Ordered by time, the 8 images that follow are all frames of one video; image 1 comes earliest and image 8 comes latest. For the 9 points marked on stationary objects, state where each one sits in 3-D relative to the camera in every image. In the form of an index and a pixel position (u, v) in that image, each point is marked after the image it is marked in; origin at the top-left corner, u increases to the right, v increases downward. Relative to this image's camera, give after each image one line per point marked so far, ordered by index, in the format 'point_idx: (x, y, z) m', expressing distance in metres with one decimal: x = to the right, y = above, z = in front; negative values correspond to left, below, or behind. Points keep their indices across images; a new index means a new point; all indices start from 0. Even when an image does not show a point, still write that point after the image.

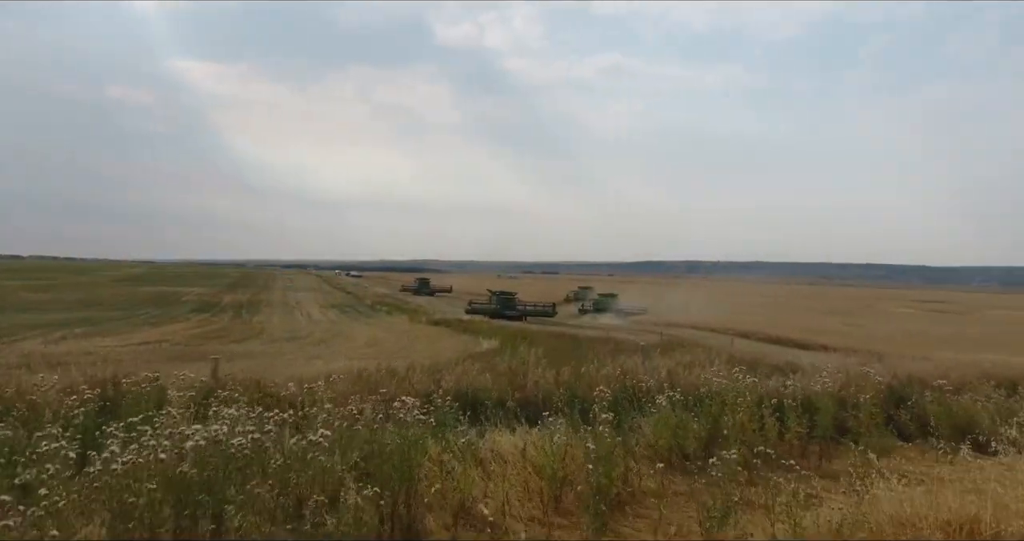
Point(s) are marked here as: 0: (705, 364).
0: (+3.8, -1.9, +14.2) m
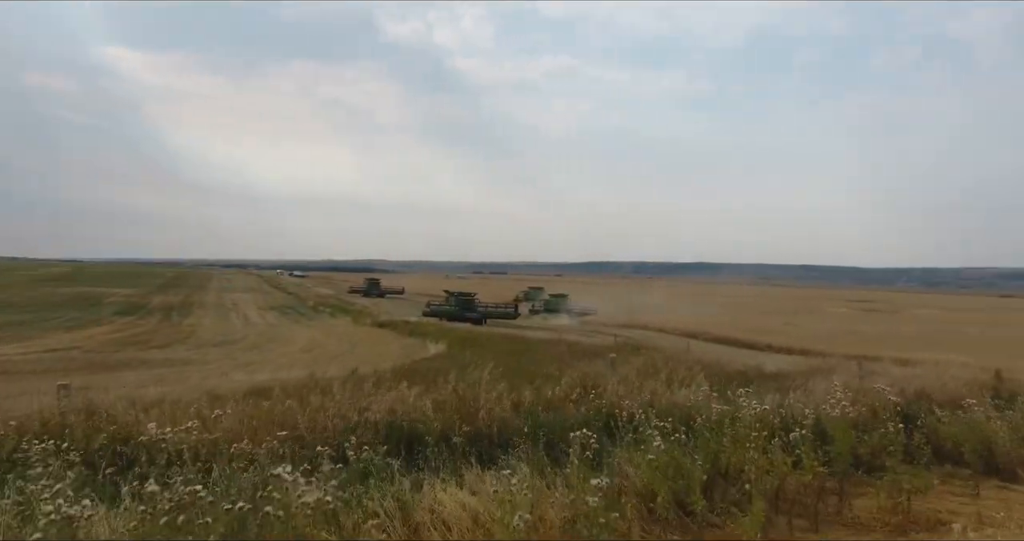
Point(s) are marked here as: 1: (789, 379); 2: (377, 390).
0: (+2.9, -1.9, +12.6) m
1: (+5.8, -2.3, +14.9) m
2: (-1.5, -1.4, +8.2) m
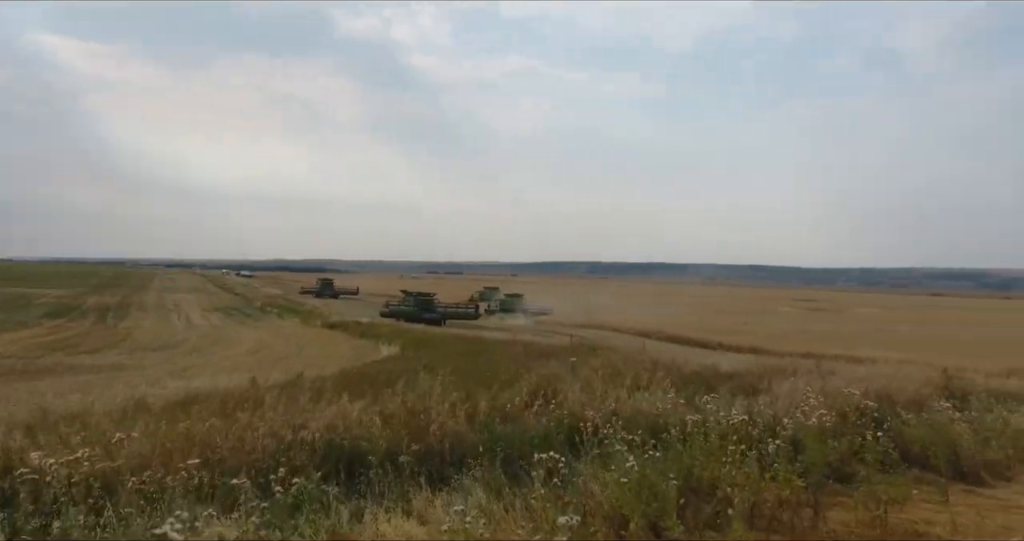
0: (+2.1, -1.9, +12.2) m
1: (+4.8, -2.3, +14.6) m
2: (-2.0, -1.4, +7.4) m
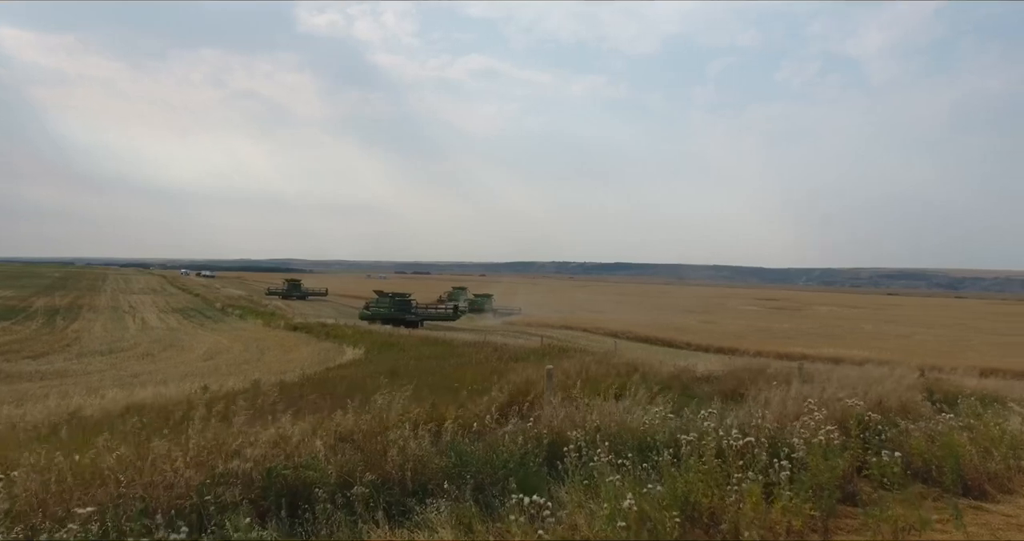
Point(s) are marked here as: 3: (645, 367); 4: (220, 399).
0: (+1.6, -1.9, +11.5) m
1: (+4.2, -2.3, +14.0) m
2: (-2.3, -1.4, +6.5) m
3: (+3.4, -2.5, +18.4) m
4: (-5.7, -2.5, +13.7) m
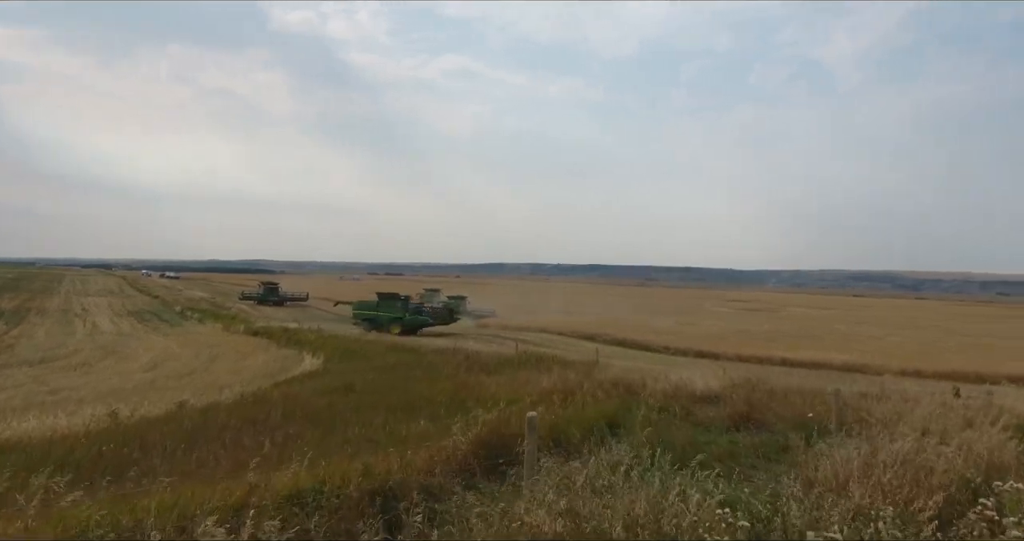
0: (+1.3, -1.9, +9.0) m
1: (+3.8, -2.3, +11.6) m
2: (-2.5, -1.4, +3.9) m
3: (+2.8, -2.5, +15.9) m
4: (-6.1, -2.5, +10.9) m
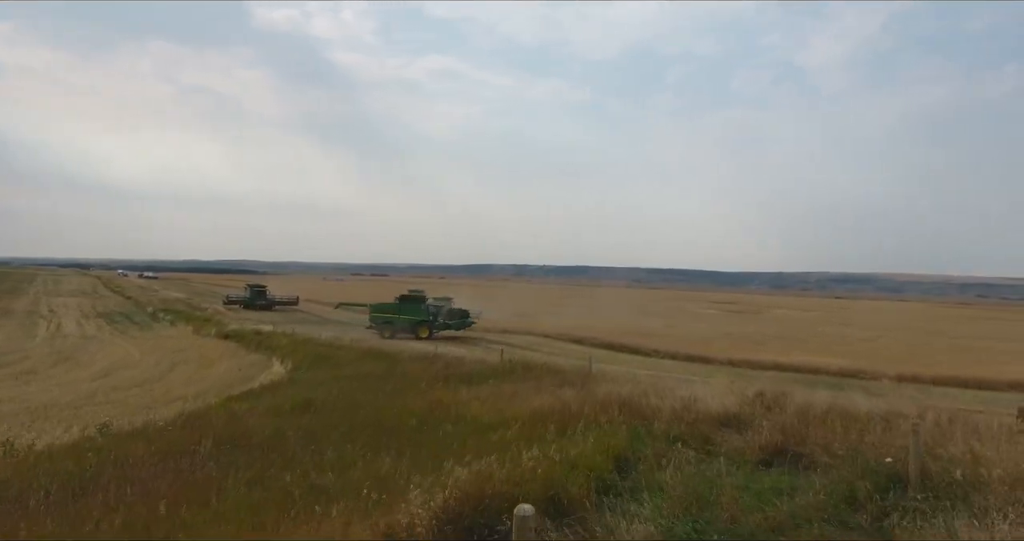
0: (+1.1, -1.9, +6.7) m
1: (+3.5, -2.3, +9.4) m
2: (-2.6, -1.3, +1.5) m
3: (+2.5, -2.5, +13.6) m
4: (-6.4, -2.4, +8.5) m
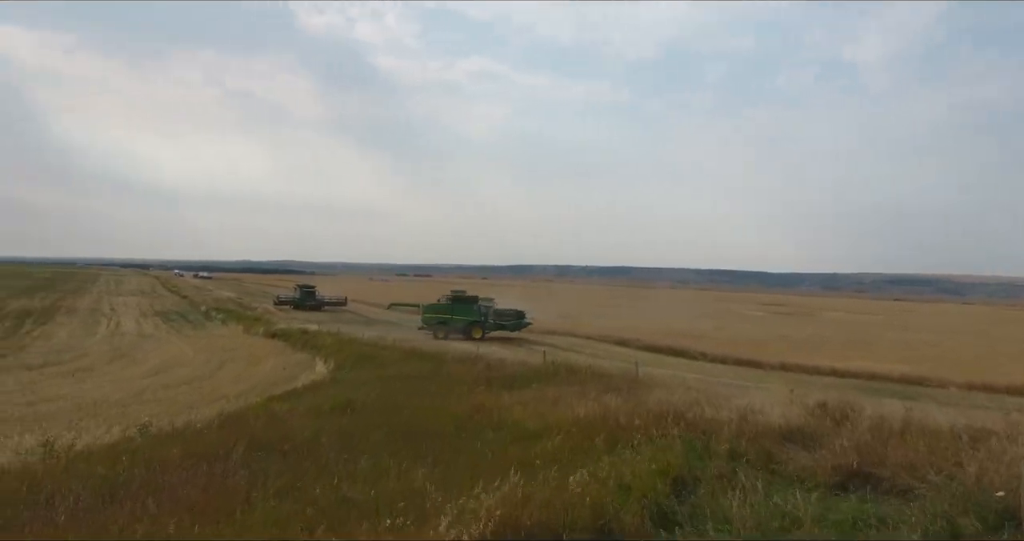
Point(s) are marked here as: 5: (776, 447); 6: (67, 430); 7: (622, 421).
0: (+1.5, -1.9, +6.0) m
1: (+4.1, -2.3, +8.5) m
2: (-2.5, -1.3, +1.1) m
3: (+3.3, -2.5, +12.8) m
4: (-5.8, -2.4, +8.3) m
5: (+3.7, -2.5, +9.8) m
6: (-8.3, -2.9, +13.5) m
7: (+1.7, -2.3, +10.7) m
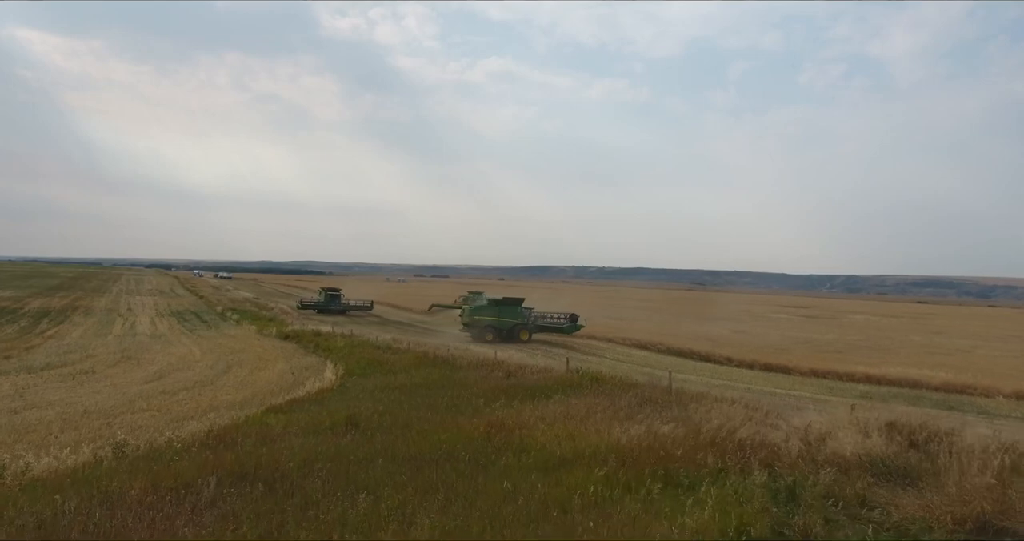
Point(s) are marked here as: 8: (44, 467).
0: (+1.7, -1.8, +4.1) m
1: (+4.4, -2.3, +6.6) m
2: (-2.5, -1.3, -0.7) m
3: (+3.7, -2.5, +10.9) m
4: (-5.6, -2.4, +6.6) m
5: (+4.0, -2.4, +7.9) m
6: (-7.9, -2.9, +11.9) m
7: (+2.1, -2.2, +8.8) m
8: (-6.7, -2.7, +10.2) m
